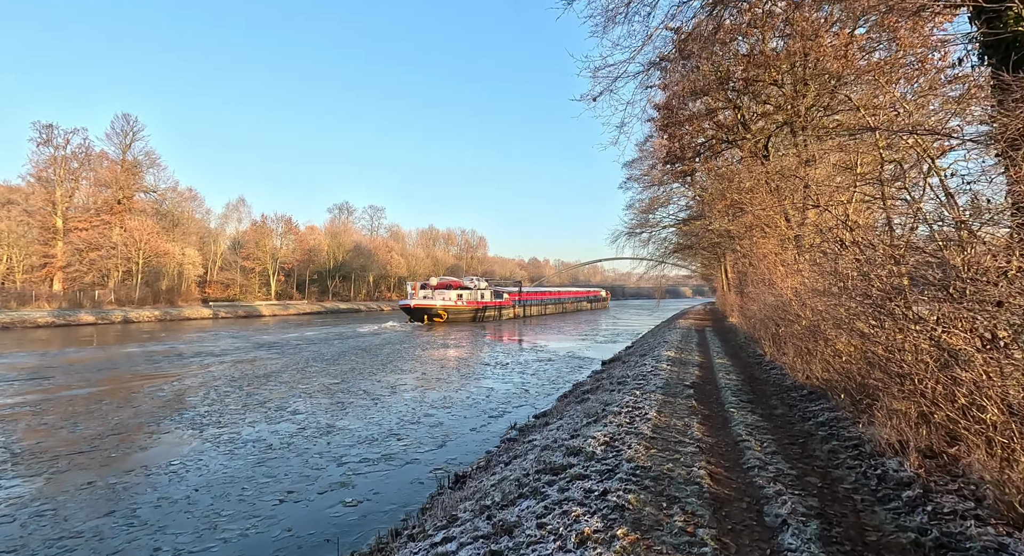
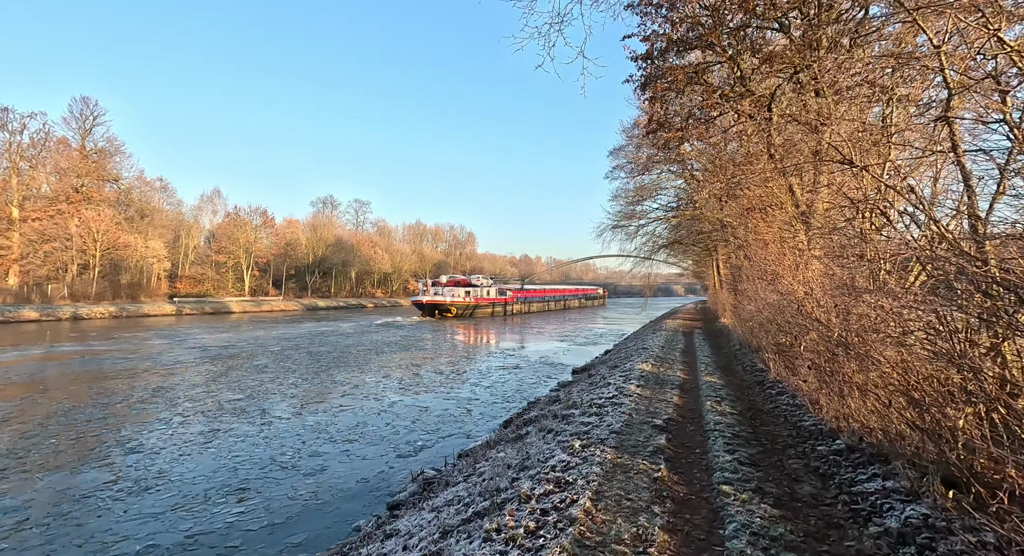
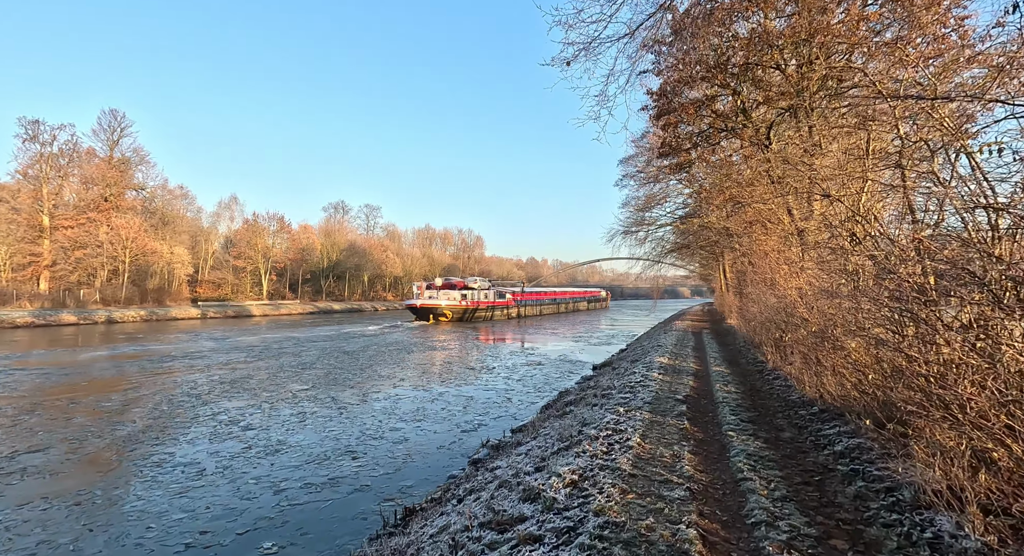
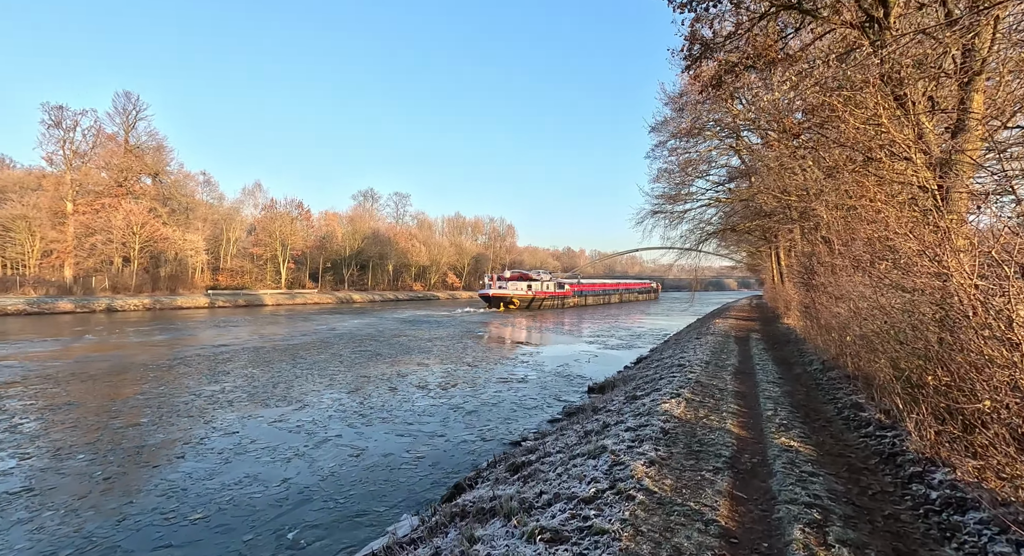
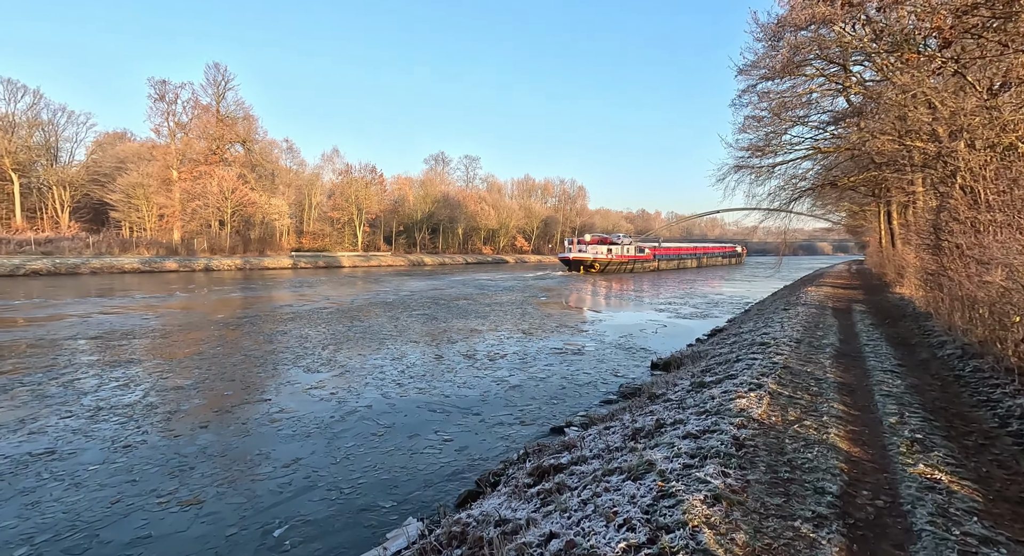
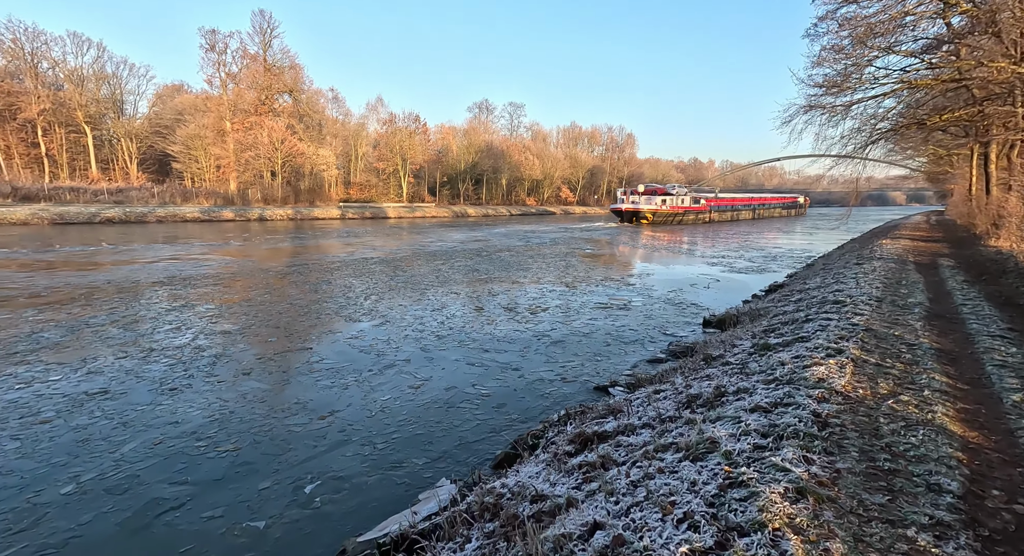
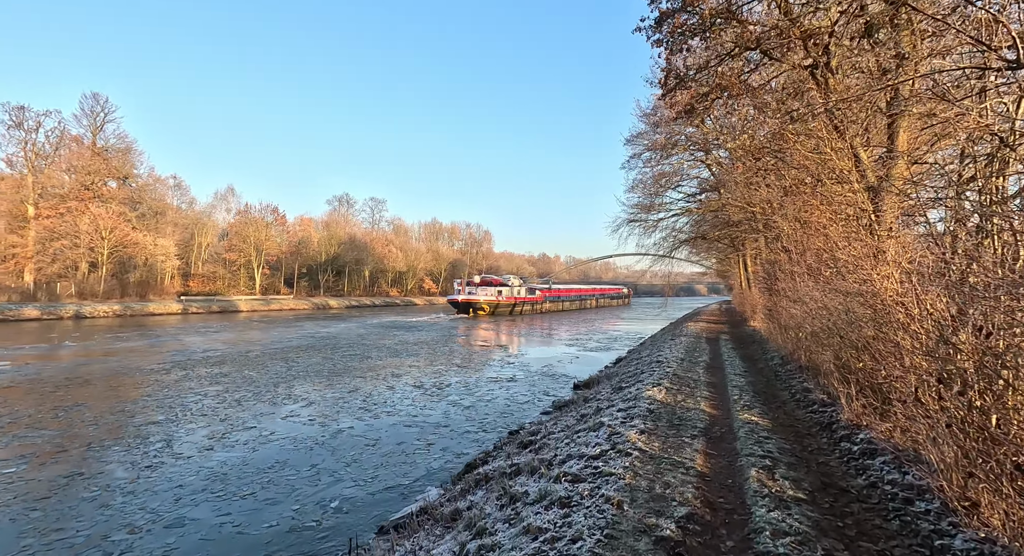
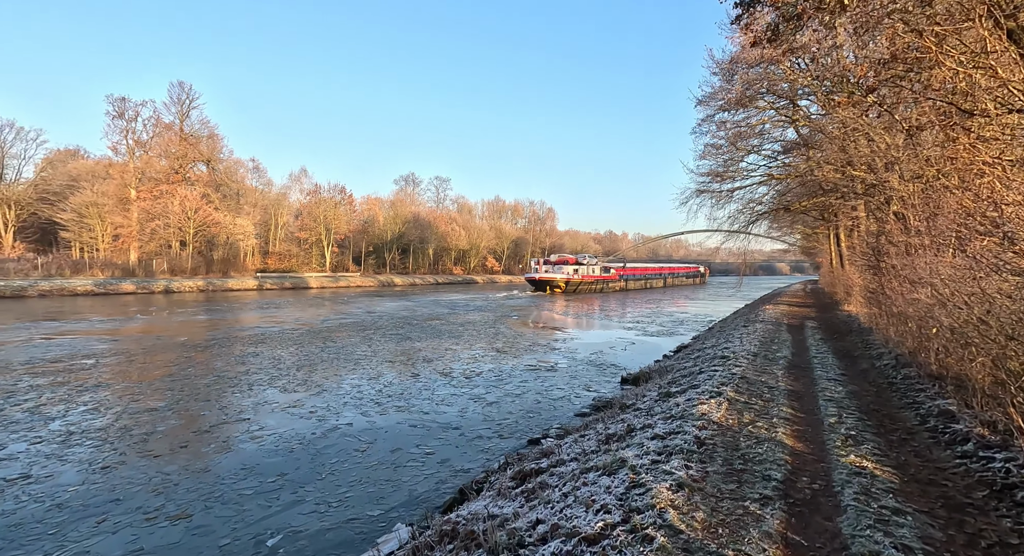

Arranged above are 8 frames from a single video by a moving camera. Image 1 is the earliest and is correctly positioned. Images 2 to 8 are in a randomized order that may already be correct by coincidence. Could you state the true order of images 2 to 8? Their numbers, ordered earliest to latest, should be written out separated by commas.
3, 2, 7, 4, 8, 5, 6
